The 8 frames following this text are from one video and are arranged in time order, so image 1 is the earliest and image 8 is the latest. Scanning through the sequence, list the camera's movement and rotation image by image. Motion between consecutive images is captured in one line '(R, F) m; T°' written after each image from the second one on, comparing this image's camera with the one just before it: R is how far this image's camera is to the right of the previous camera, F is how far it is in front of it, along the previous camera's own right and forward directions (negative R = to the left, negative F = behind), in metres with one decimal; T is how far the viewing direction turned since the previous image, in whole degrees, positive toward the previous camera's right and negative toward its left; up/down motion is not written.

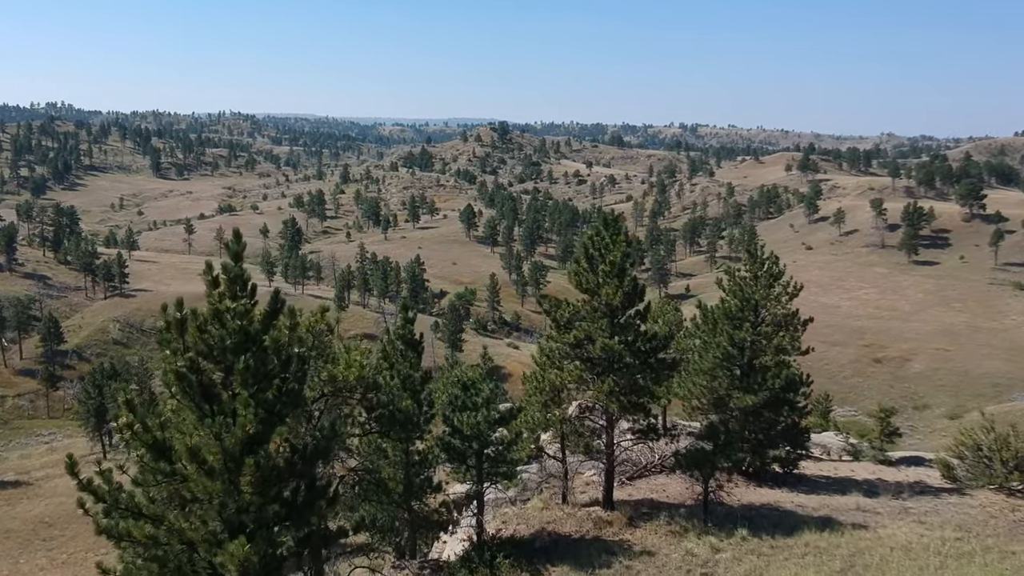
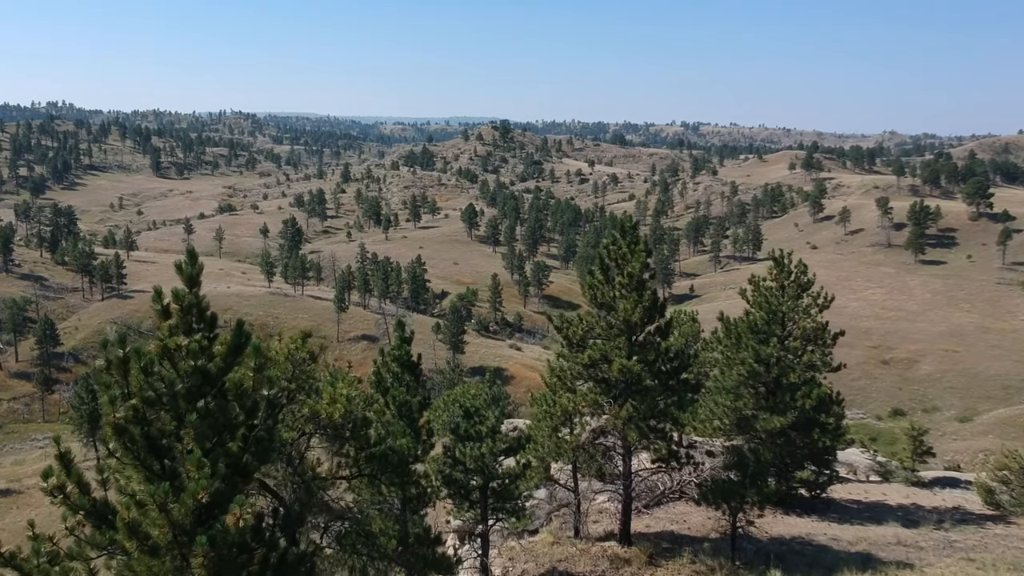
(-0.1, +1.4) m; 0°
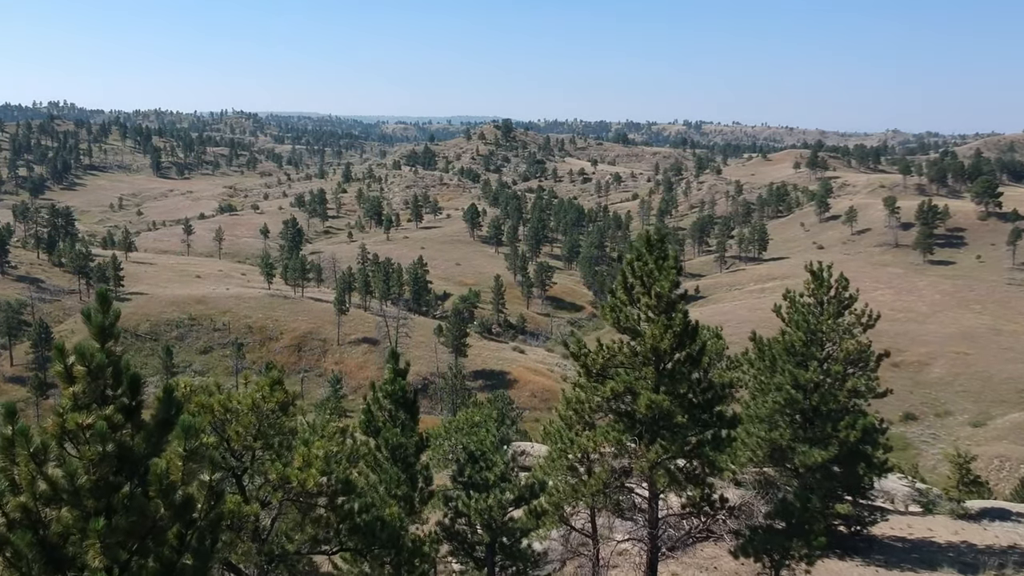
(-0.1, +1.7) m; 0°
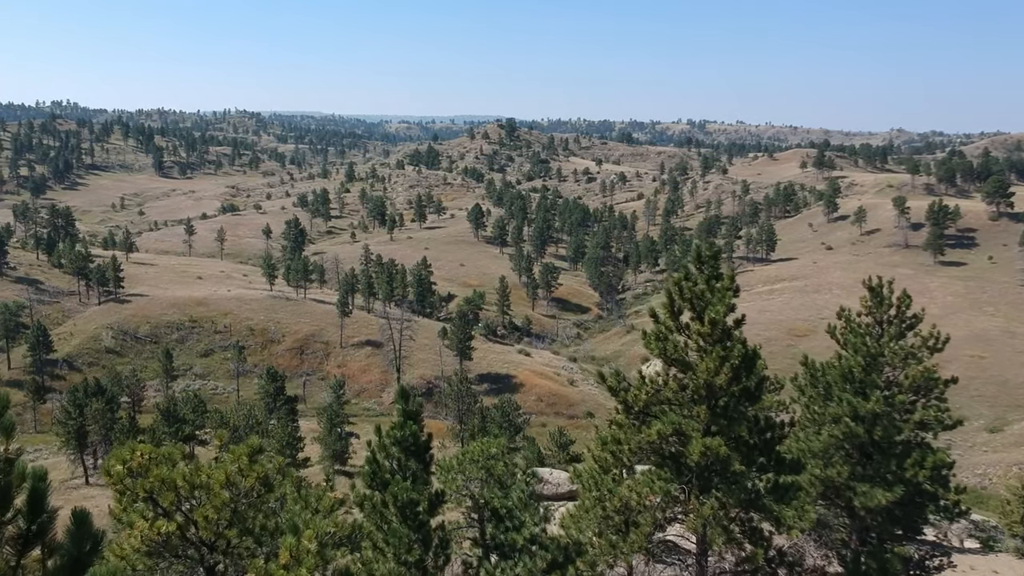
(-0.3, +1.6) m; 0°
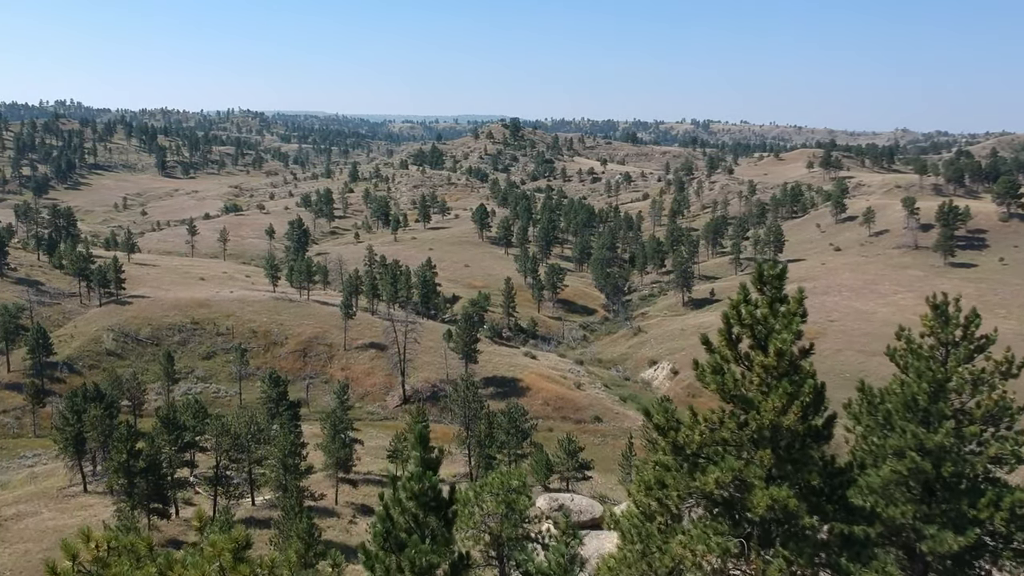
(-0.3, +1.3) m; 0°
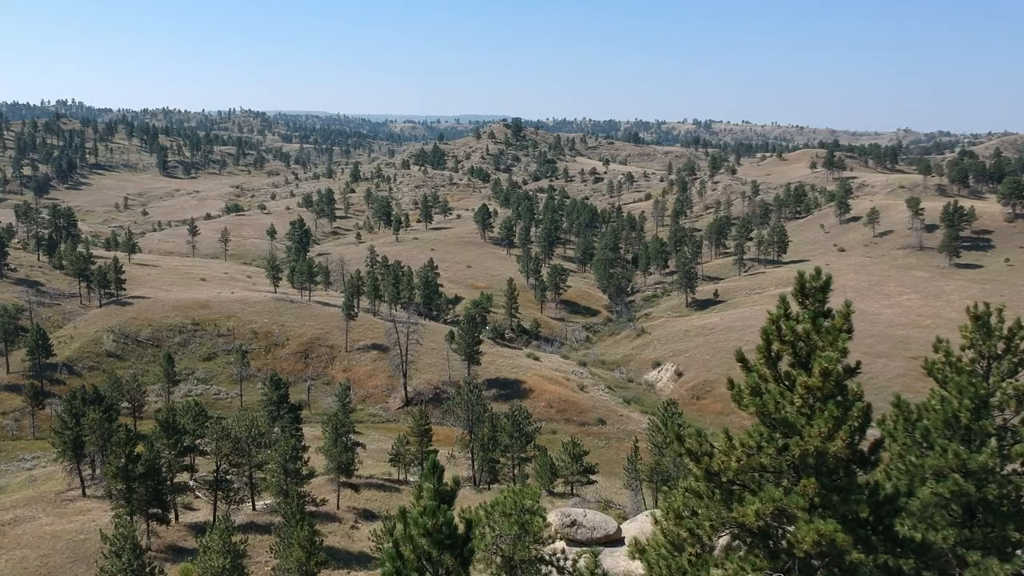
(-0.1, +0.7) m; 0°
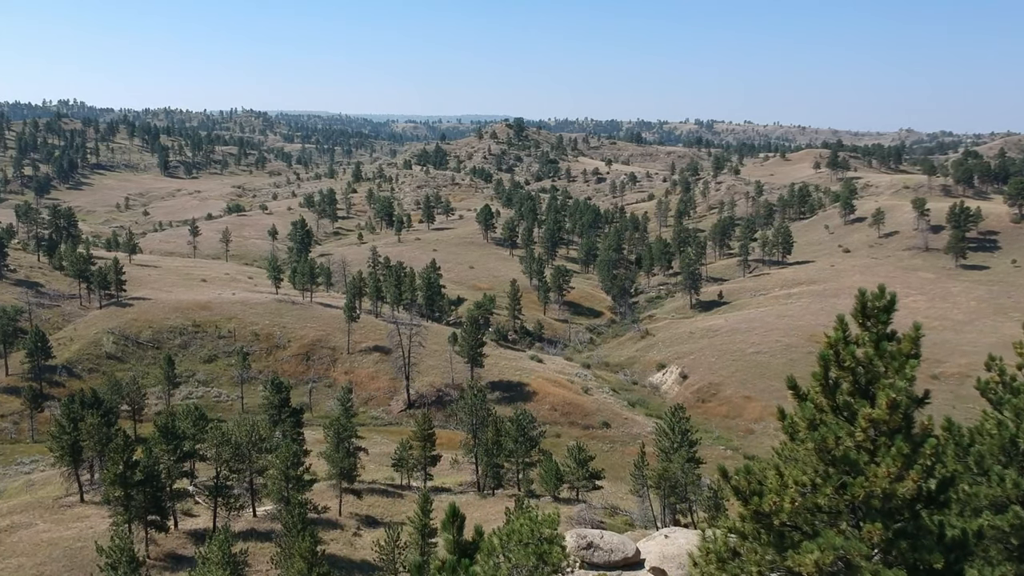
(-0.2, +0.9) m; 0°
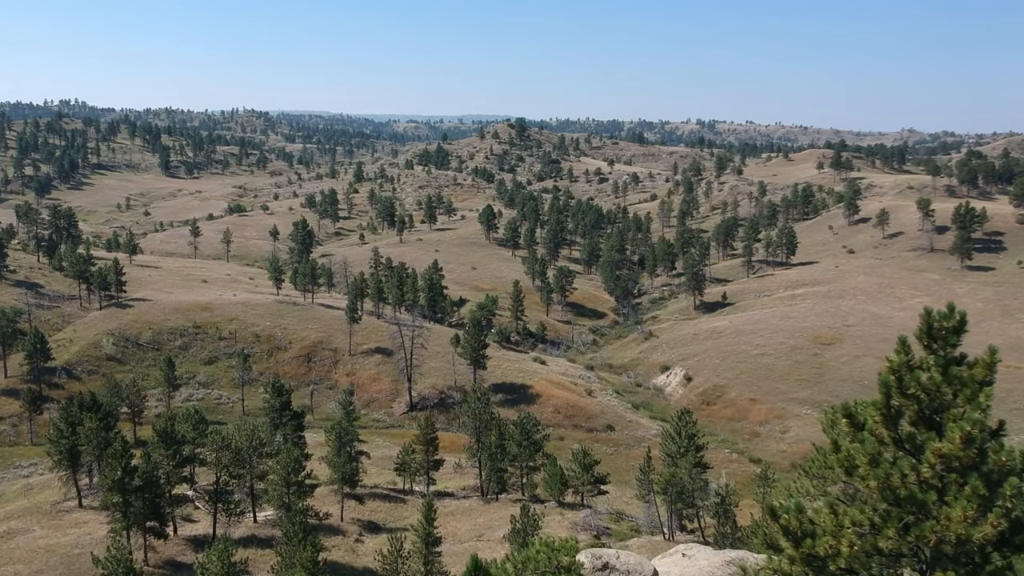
(-0.2, +0.7) m; 0°
